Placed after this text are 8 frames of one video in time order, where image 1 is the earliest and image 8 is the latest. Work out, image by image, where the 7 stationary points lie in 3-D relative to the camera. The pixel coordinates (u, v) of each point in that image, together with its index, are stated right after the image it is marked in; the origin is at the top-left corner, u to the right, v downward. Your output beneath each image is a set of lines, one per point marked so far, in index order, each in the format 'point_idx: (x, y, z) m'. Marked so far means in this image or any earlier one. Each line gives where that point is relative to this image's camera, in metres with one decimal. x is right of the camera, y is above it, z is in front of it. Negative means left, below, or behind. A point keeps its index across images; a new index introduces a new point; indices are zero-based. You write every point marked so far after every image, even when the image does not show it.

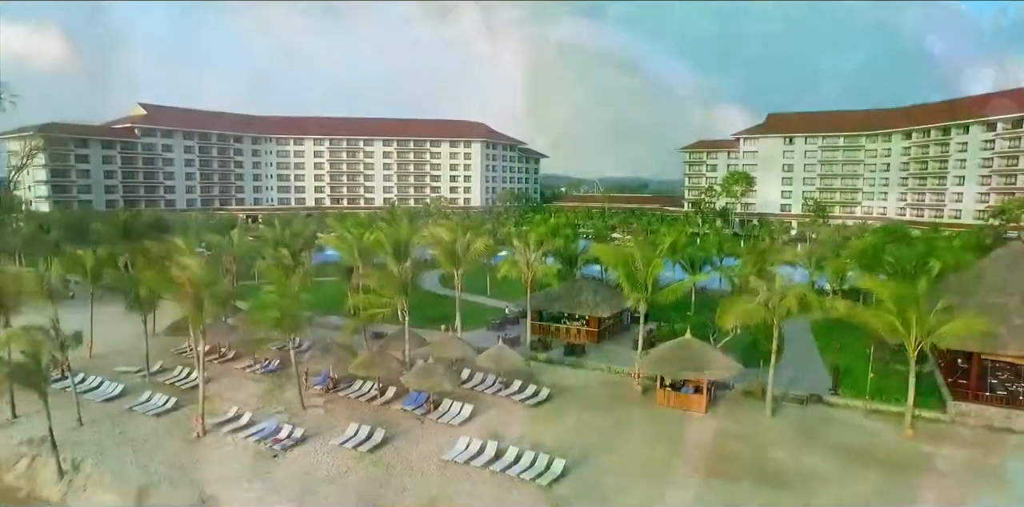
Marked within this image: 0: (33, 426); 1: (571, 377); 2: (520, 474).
0: (-11.1, -4.1, +17.3) m
1: (+1.6, -3.2, +19.4) m
2: (+0.2, -4.0, +13.6) m
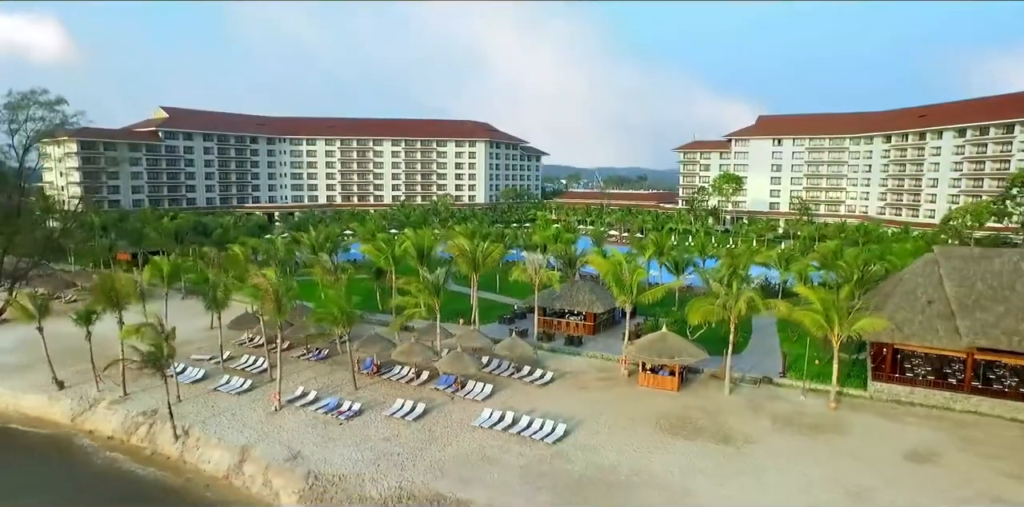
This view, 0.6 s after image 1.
0: (-10.7, -4.4, +21.6) m
1: (+1.9, -3.5, +23.7) m
2: (+0.5, -4.4, +17.9) m
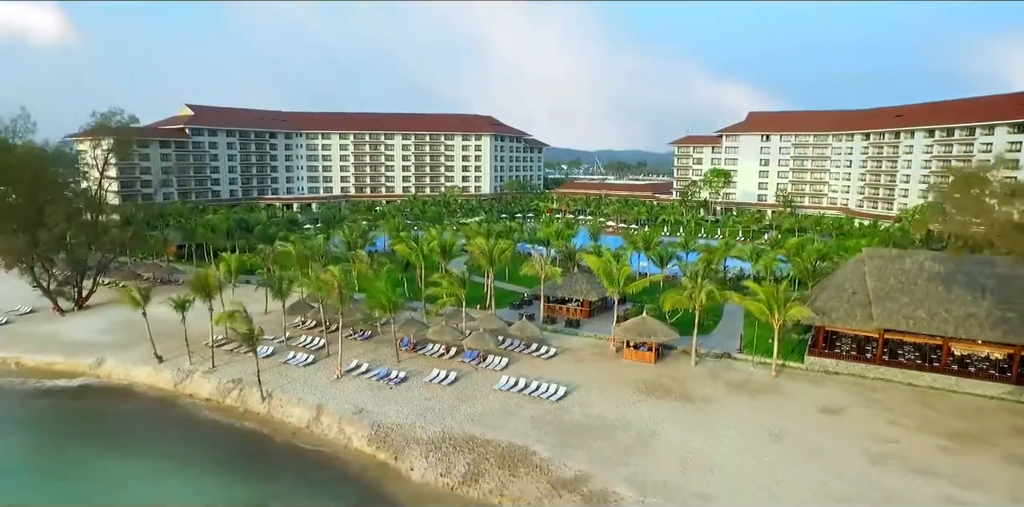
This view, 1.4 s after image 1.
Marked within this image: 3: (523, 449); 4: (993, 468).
0: (-10.3, -4.4, +27.0) m
1: (+2.3, -3.5, +29.2) m
2: (+0.9, -4.5, +23.4) m
3: (+0.3, -5.3, +19.8) m
4: (+11.7, -5.2, +17.7) m
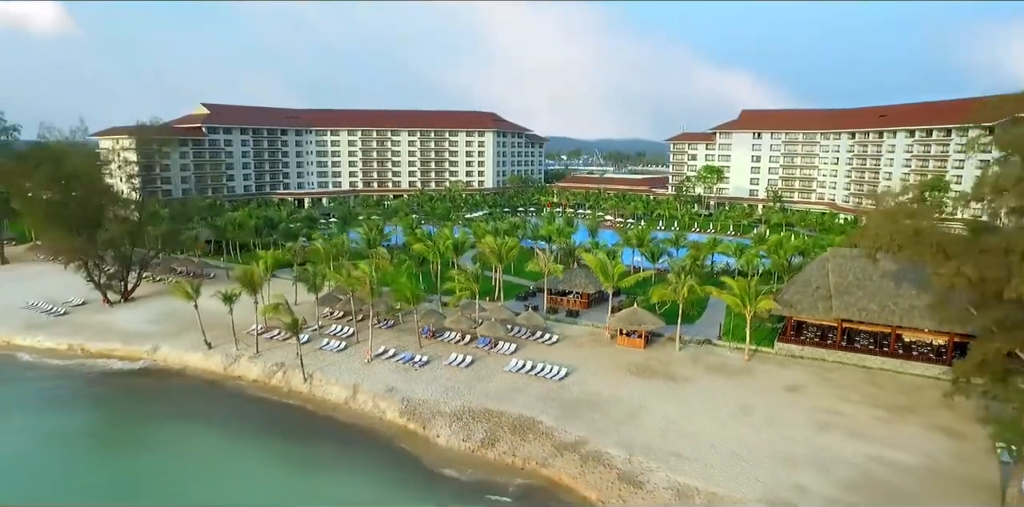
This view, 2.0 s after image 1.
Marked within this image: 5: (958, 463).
0: (-10.0, -4.4, +30.9) m
1: (+2.6, -3.4, +33.0) m
2: (+1.2, -4.5, +27.3) m
3: (+0.6, -5.4, +23.7) m
4: (+12.0, -5.3, +21.6) m
5: (+12.0, -5.6, +19.6) m
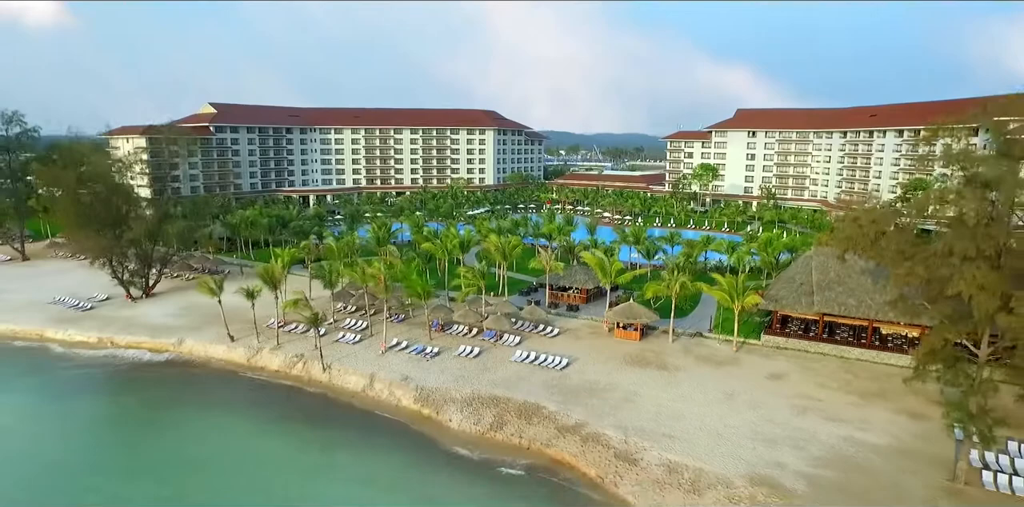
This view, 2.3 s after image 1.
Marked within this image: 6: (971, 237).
0: (-9.8, -4.3, +33.0) m
1: (+2.8, -3.3, +35.2) m
2: (+1.4, -4.5, +29.4) m
3: (+0.8, -5.4, +25.9) m
4: (+12.2, -5.3, +23.8) m
5: (+12.2, -5.6, +21.8) m
6: (+10.3, +0.4, +16.4) m
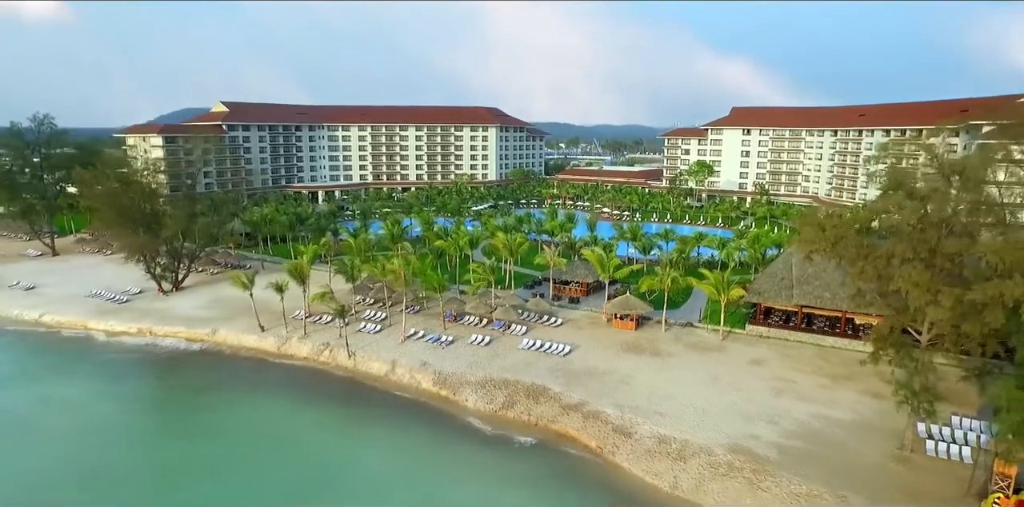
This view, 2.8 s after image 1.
0: (-9.5, -4.2, +36.2) m
1: (+3.2, -3.2, +38.3) m
2: (+1.8, -4.4, +32.6) m
3: (+1.2, -5.3, +29.1) m
4: (+12.6, -5.2, +27.0) m
5: (+12.6, -5.6, +25.0) m
6: (+10.7, +0.3, +19.5) m
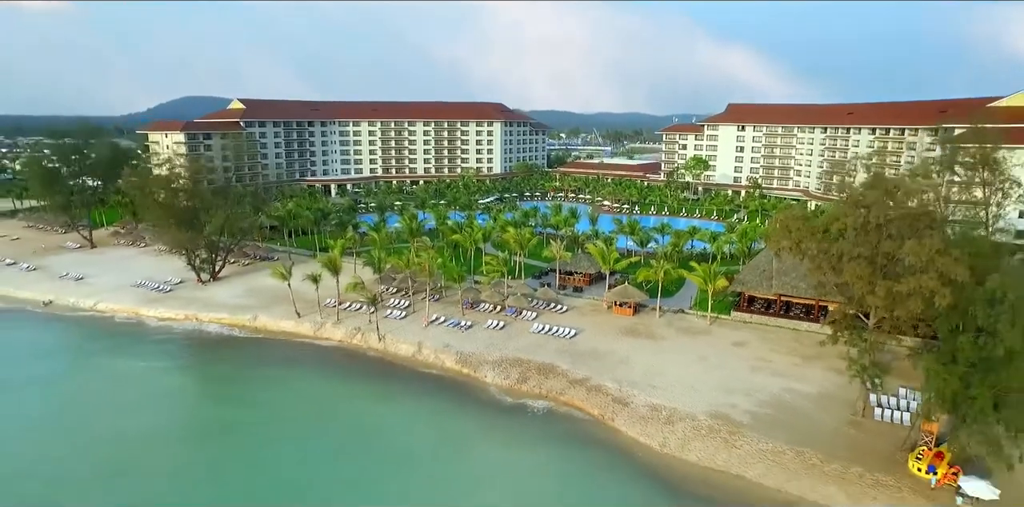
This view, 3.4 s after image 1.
0: (-8.9, -3.9, +40.6) m
1: (+3.8, -2.8, +42.7) m
2: (+2.3, -4.1, +37.0) m
3: (+1.8, -5.1, +33.5) m
4: (+13.2, -5.1, +31.4) m
5: (+13.1, -5.5, +29.4) m
6: (+11.3, +0.4, +23.8) m
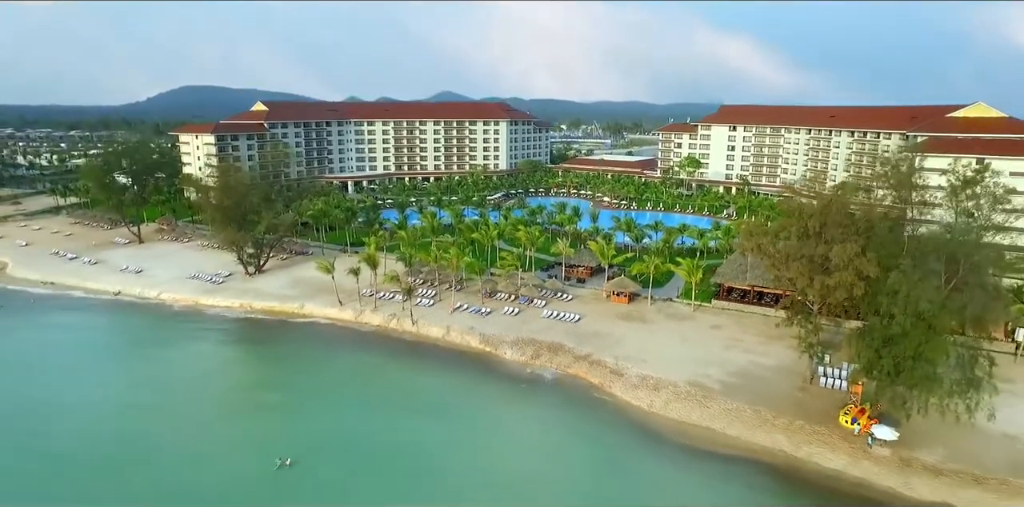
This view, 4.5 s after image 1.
0: (-8.1, -3.7, +47.3) m
1: (+4.6, -2.6, +49.4) m
2: (+3.2, -4.0, +43.7) m
3: (+2.6, -5.0, +40.2) m
4: (+14.0, -5.0, +38.1) m
5: (+14.0, -5.4, +36.1) m
6: (+12.1, +0.3, +30.5) m
